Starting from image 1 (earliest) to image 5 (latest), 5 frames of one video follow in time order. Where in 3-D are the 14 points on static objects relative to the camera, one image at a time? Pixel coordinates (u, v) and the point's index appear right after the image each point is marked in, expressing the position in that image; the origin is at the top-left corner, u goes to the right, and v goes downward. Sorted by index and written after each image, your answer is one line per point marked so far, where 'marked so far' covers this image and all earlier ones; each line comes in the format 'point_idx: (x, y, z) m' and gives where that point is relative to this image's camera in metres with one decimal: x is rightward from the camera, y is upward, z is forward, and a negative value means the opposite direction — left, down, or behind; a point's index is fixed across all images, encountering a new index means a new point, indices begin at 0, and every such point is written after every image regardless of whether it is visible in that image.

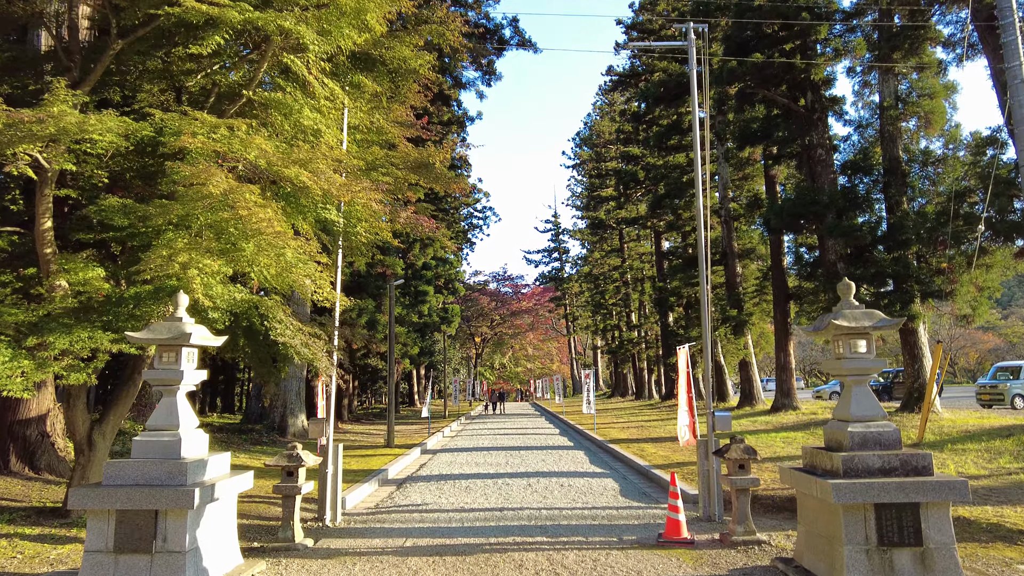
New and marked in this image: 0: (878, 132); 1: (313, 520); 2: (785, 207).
0: (+9.8, +4.2, +17.2) m
1: (-2.1, -2.4, +6.7) m
2: (+6.8, +2.0, +16.0) m
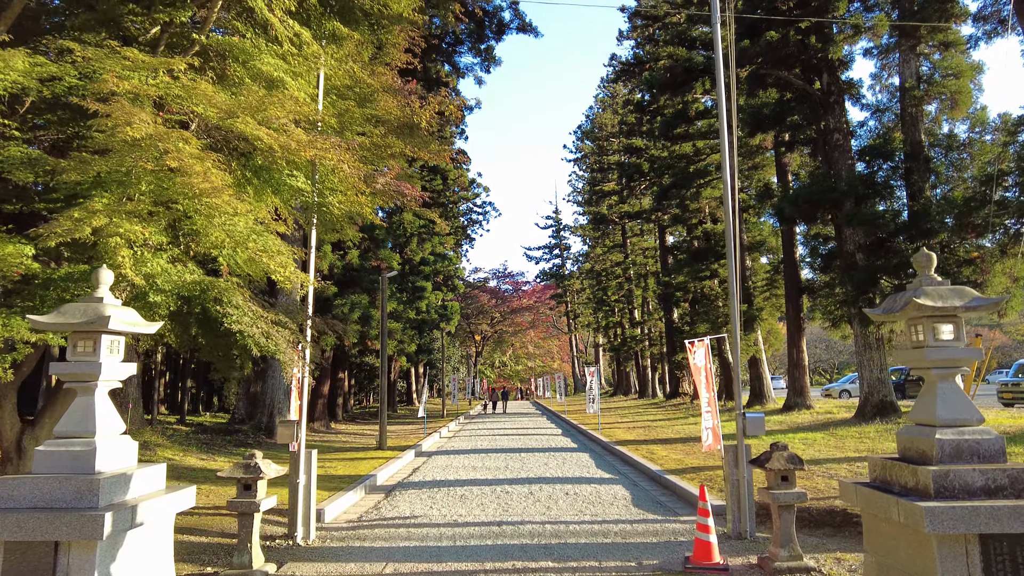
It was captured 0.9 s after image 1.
0: (+9.8, +4.4, +16.3) m
1: (-2.1, -2.3, +5.9) m
2: (+6.8, +2.2, +15.2) m
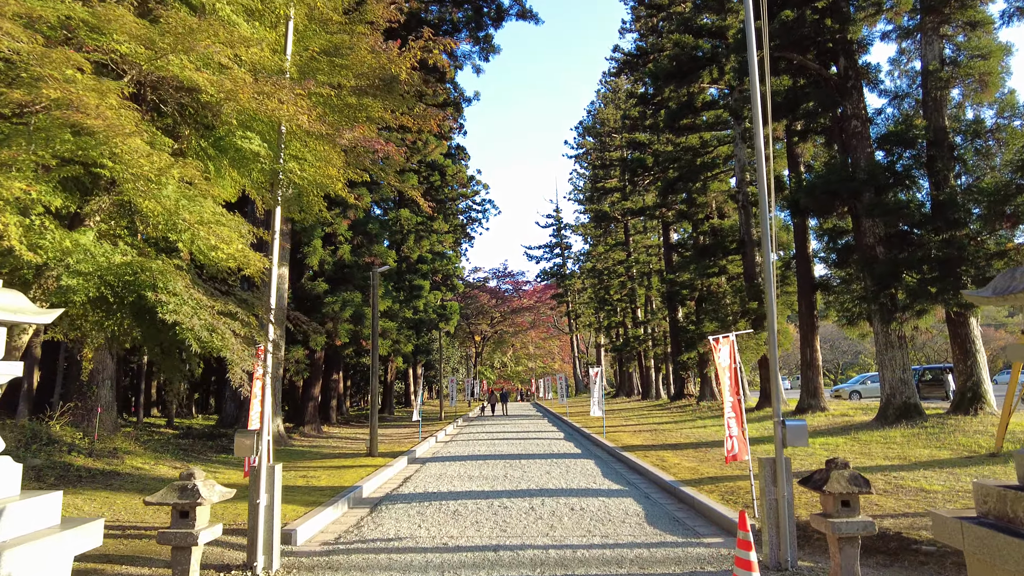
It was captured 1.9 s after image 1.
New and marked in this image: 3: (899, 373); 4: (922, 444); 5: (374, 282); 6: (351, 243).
0: (+9.8, +4.5, +15.5) m
1: (-2.1, -2.2, +5.1) m
2: (+6.8, +2.3, +14.3) m
3: (+8.1, -1.8, +13.4) m
4: (+6.7, -2.6, +10.5) m
5: (-3.5, +0.2, +16.2) m
6: (-4.4, +1.2, +17.6) m
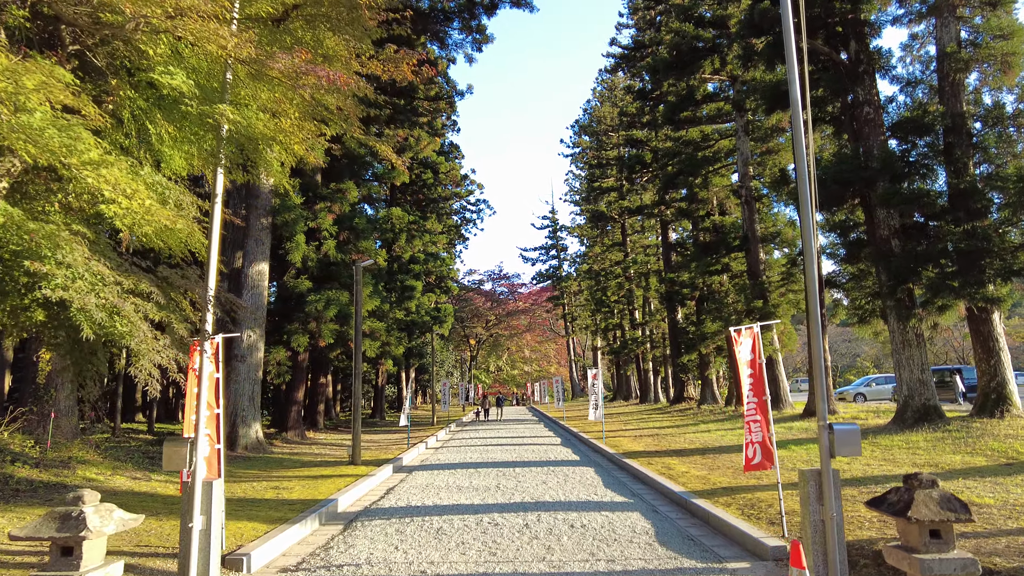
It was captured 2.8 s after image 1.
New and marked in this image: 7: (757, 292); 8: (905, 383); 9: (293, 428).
0: (+9.6, +4.6, +14.7) m
1: (-2.2, -2.0, +4.2) m
2: (+6.7, +2.4, +13.5) m
3: (+8.0, -1.7, +12.6) m
4: (+6.6, -2.4, +9.7) m
5: (-3.7, +0.2, +15.3) m
6: (-4.6, +1.3, +16.7) m
7: (+7.0, -0.1, +18.3) m
8: (+7.9, -1.9, +12.8) m
9: (-5.8, -3.7, +17.1) m
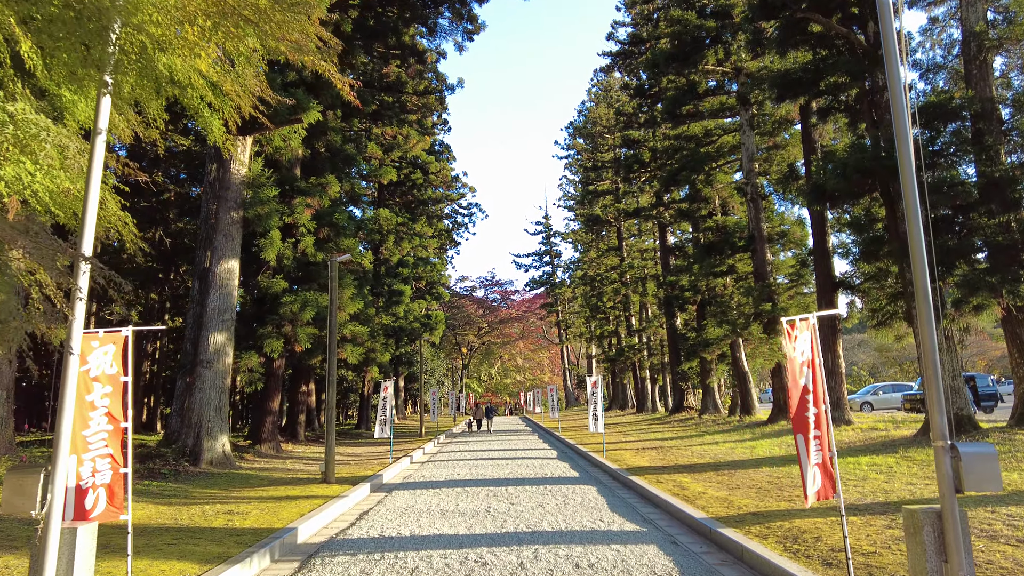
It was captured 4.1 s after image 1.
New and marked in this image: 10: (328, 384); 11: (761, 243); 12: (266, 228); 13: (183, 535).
0: (+9.5, +4.6, +13.8) m
1: (-2.2, -1.9, +3.0) m
2: (+6.5, +2.4, +12.5) m
3: (+7.8, -1.7, +11.5) m
4: (+6.5, -2.4, +8.6) m
5: (-3.8, +0.2, +14.1) m
6: (-4.8, +1.3, +15.5) m
7: (+6.8, -0.2, +17.3) m
8: (+7.7, -1.9, +11.7) m
9: (-6.0, -3.8, +15.8) m
10: (-3.4, -1.8, +12.0) m
11: (+7.2, +1.3, +18.4) m
12: (-5.5, +1.3, +14.4) m
13: (-3.3, -2.5, +6.4) m
